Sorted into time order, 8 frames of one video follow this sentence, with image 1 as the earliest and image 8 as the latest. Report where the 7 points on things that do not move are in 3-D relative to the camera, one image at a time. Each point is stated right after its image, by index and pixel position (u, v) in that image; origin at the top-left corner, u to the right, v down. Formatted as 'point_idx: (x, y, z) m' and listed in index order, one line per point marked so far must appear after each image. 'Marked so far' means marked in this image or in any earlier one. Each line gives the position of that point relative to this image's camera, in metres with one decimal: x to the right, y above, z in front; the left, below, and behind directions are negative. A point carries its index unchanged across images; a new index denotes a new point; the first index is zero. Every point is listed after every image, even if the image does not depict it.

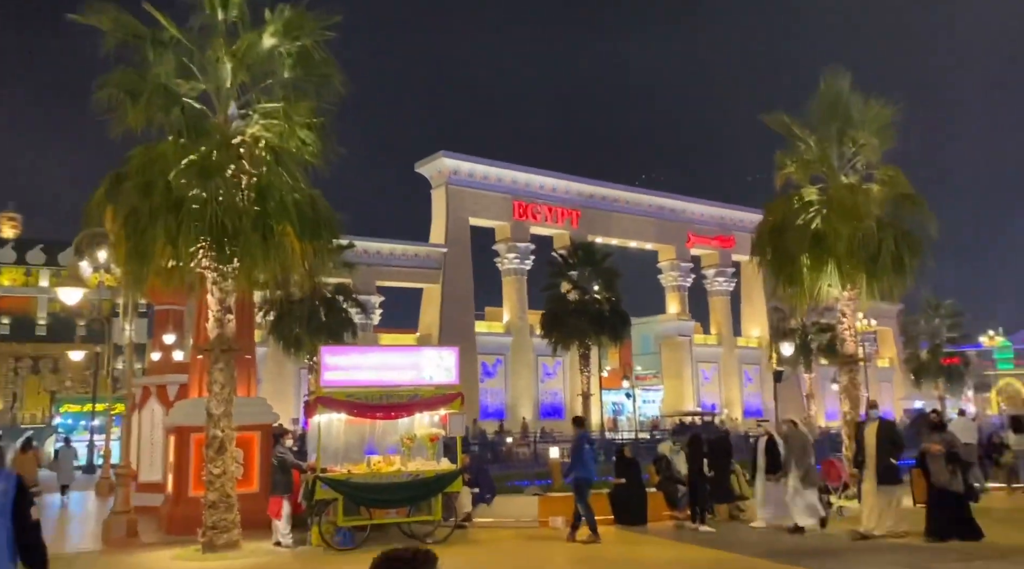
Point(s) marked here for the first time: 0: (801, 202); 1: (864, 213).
0: (+6.4, +1.8, +19.1) m
1: (+7.4, +1.5, +18.1) m
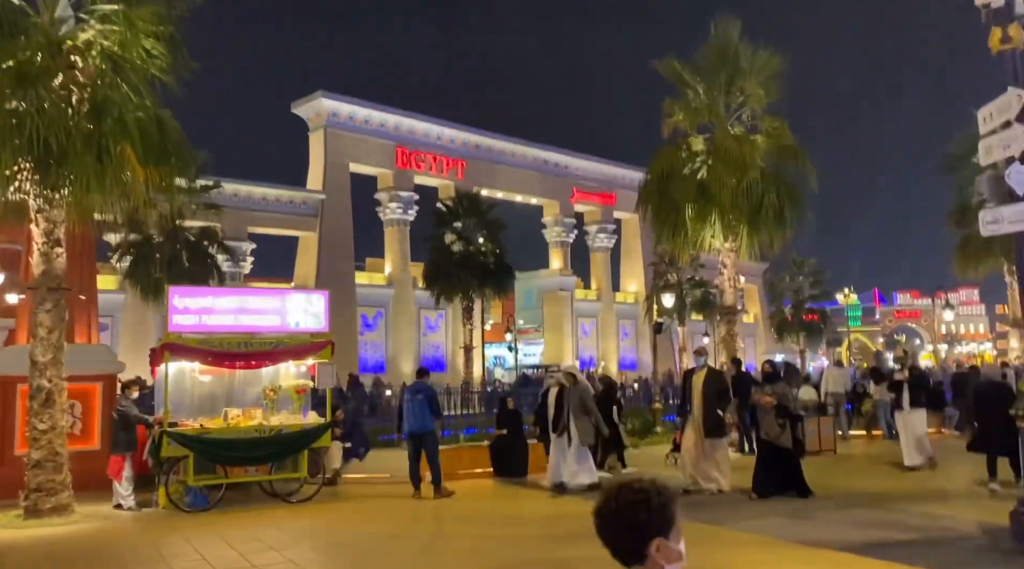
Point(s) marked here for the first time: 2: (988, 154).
0: (+3.9, +2.9, +18.8) m
1: (+4.9, +2.5, +18.0) m
2: (+4.5, +1.3, +8.2) m
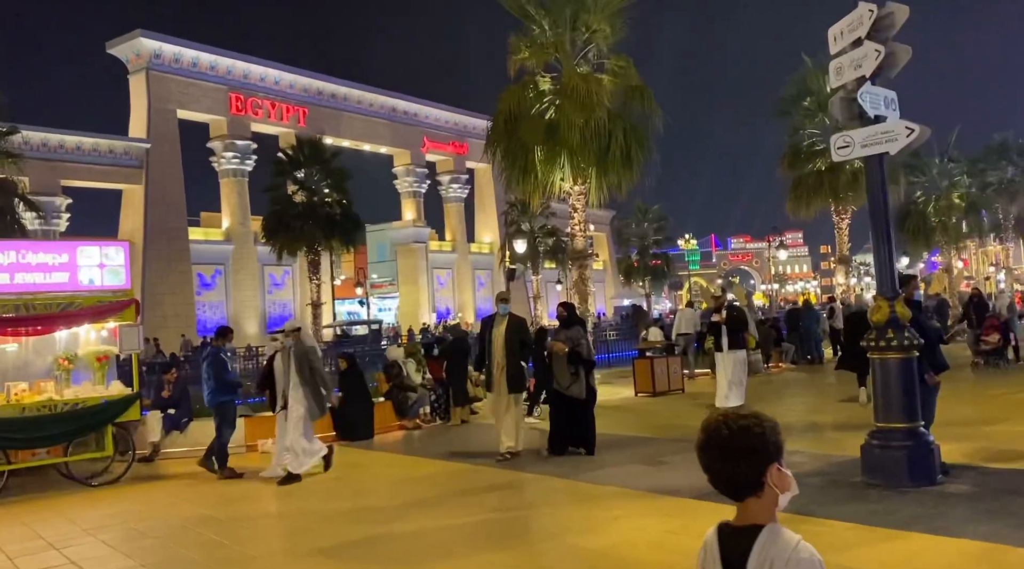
0: (+0.5, +4.1, +18.1) m
1: (+1.7, +3.7, +17.4) m
2: (+2.9, +1.9, +7.8) m
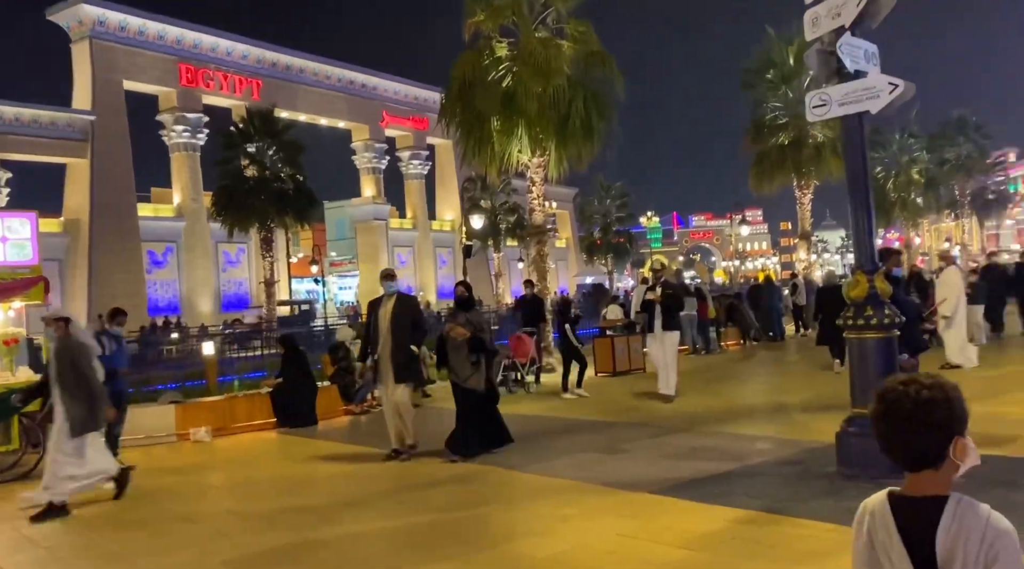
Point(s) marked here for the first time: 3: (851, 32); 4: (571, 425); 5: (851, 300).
0: (-0.4, +4.5, +17.2) m
1: (+0.8, +4.1, +16.6) m
2: (+2.5, +2.1, +7.1) m
3: (+2.7, +2.0, +7.0) m
4: (+0.7, -1.7, +10.7) m
5: (+2.7, -0.1, +7.0) m
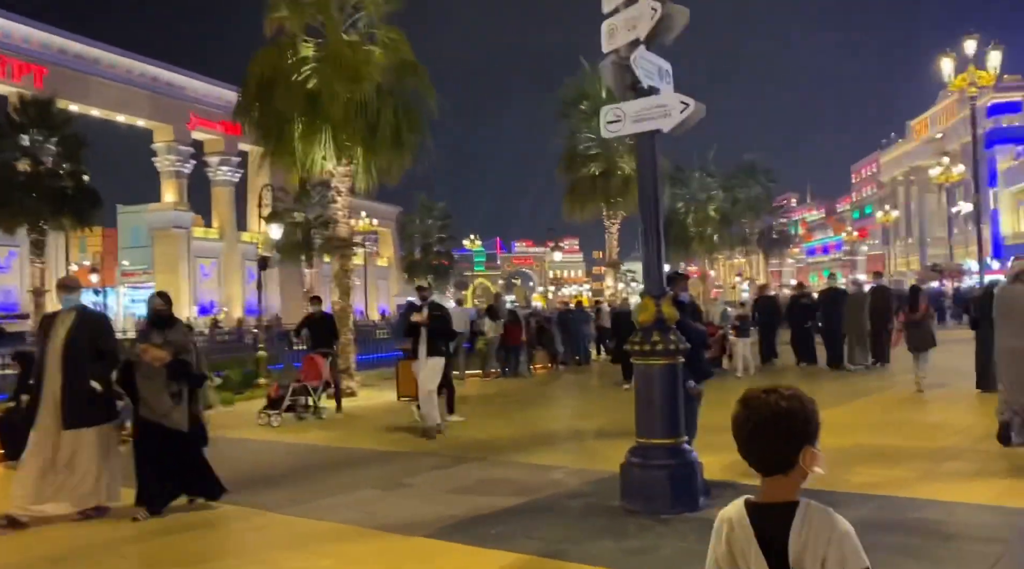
0: (-4.1, +4.3, +16.1) m
1: (-2.8, +3.8, +15.8) m
2: (+0.8, +1.9, +6.8) m
3: (+1.0, +1.9, +6.7) m
4: (-1.8, -1.9, +9.8) m
5: (+1.0, -0.3, +6.7) m
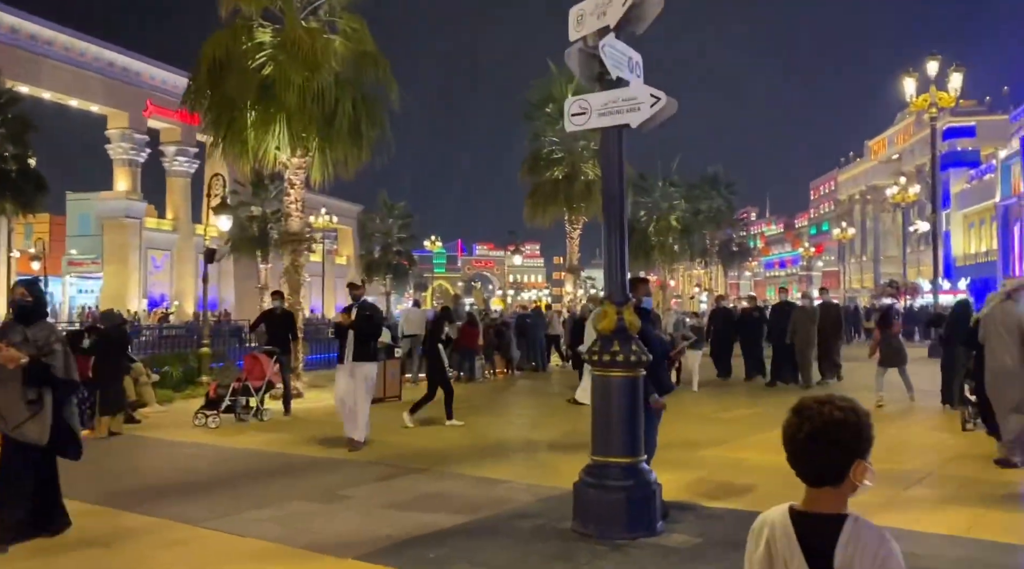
0: (-4.7, +4.3, +15.5) m
1: (-3.4, +3.9, +15.2) m
2: (+0.5, +1.9, +6.3) m
3: (+0.8, +1.8, +6.3) m
4: (-2.3, -1.9, +9.2) m
5: (+0.6, -0.3, +6.2) m
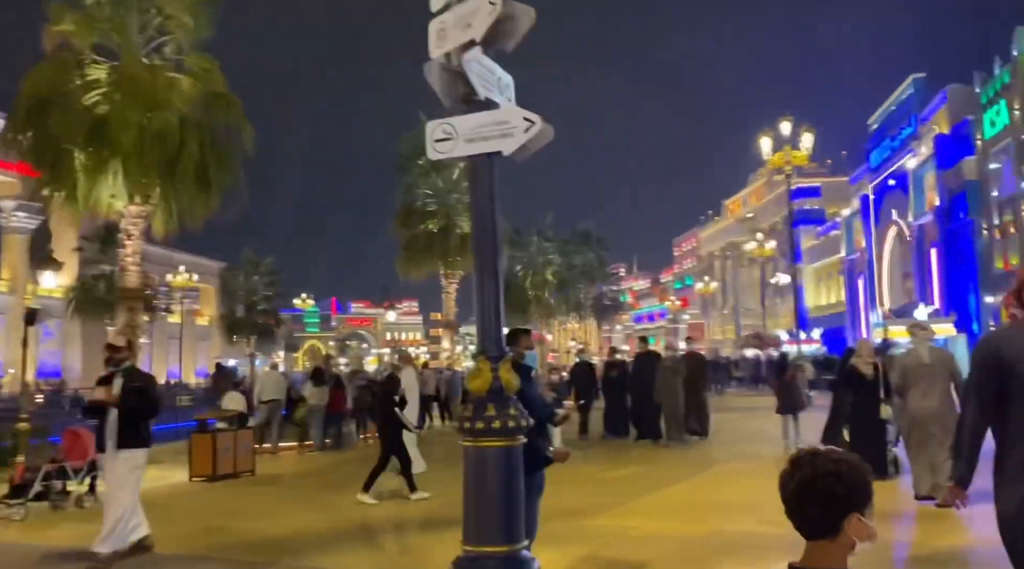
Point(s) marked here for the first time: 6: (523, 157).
0: (-7.0, +3.3, +13.9) m
1: (-5.6, +2.9, +13.8) m
2: (-0.5, +1.6, +5.5) m
3: (-0.2, +1.5, +5.5) m
4: (-3.6, -2.5, +7.7) m
5: (-0.3, -0.7, +5.2) m
6: (+0.1, +0.8, +5.5) m
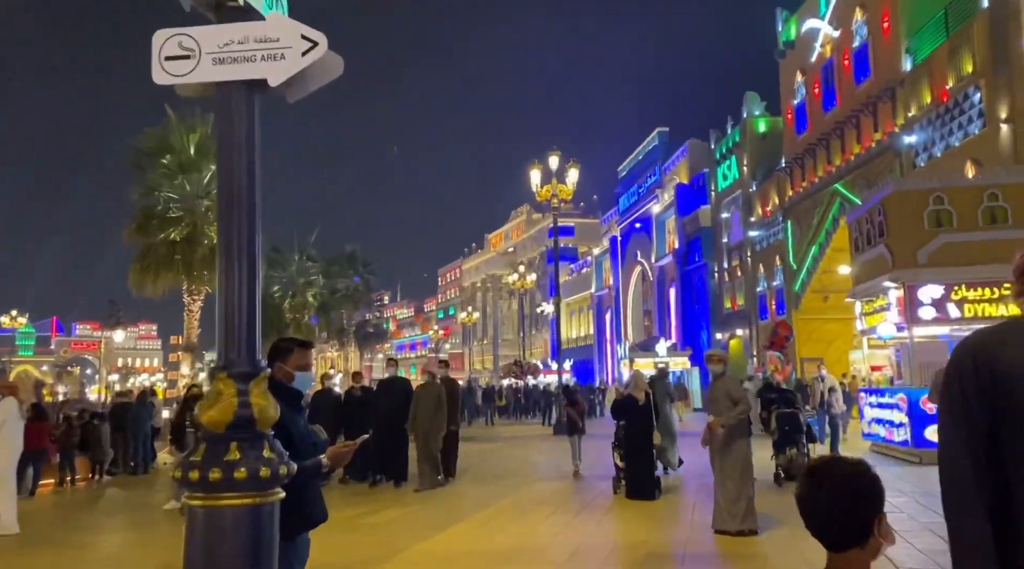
0: (-10.0, +3.4, +10.2) m
1: (-8.7, +2.9, +10.4) m
2: (-1.5, +1.6, +3.8) m
3: (-1.2, +1.5, +3.9) m
4: (-5.2, -2.3, +4.9) m
5: (-1.3, -0.6, +3.5) m
6: (-1.0, +0.9, +4.0) m
